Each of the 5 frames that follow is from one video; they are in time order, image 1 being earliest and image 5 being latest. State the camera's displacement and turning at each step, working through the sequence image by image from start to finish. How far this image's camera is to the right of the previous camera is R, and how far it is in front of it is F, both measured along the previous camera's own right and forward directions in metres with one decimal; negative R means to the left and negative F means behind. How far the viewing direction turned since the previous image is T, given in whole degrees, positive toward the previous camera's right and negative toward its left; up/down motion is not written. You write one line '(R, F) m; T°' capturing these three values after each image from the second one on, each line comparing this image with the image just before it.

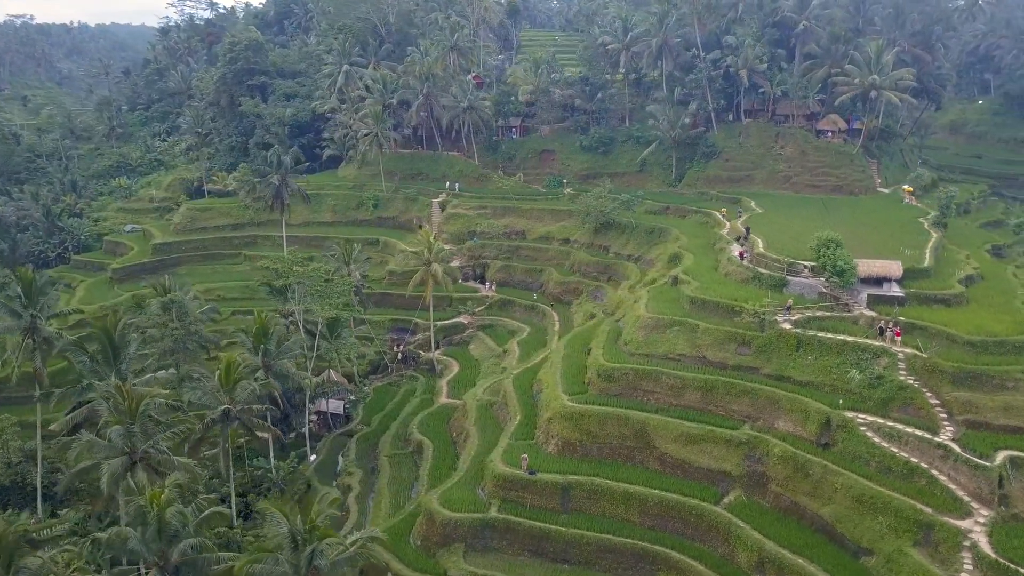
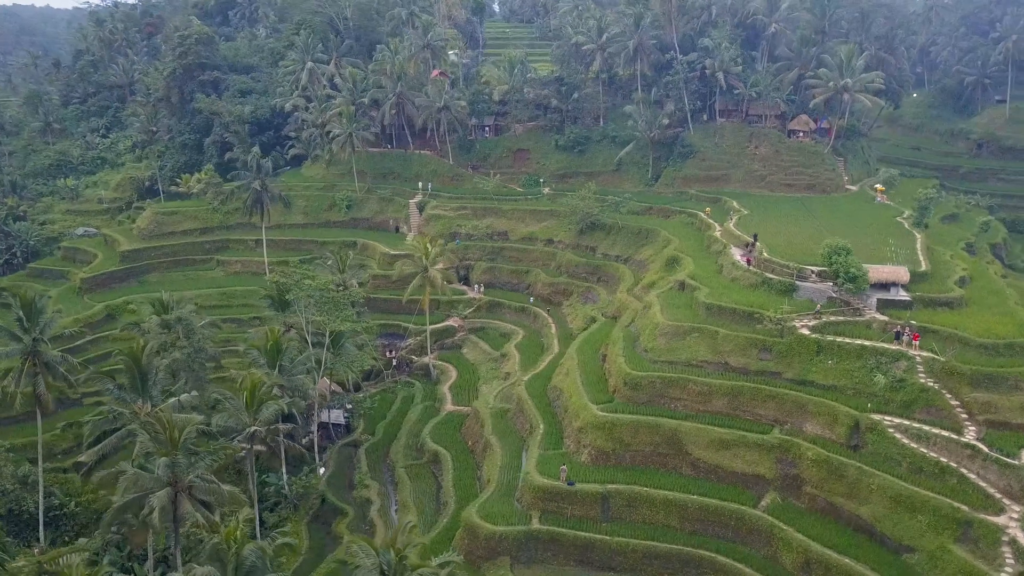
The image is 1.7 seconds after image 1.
(-3.5, -0.1) m; +5°
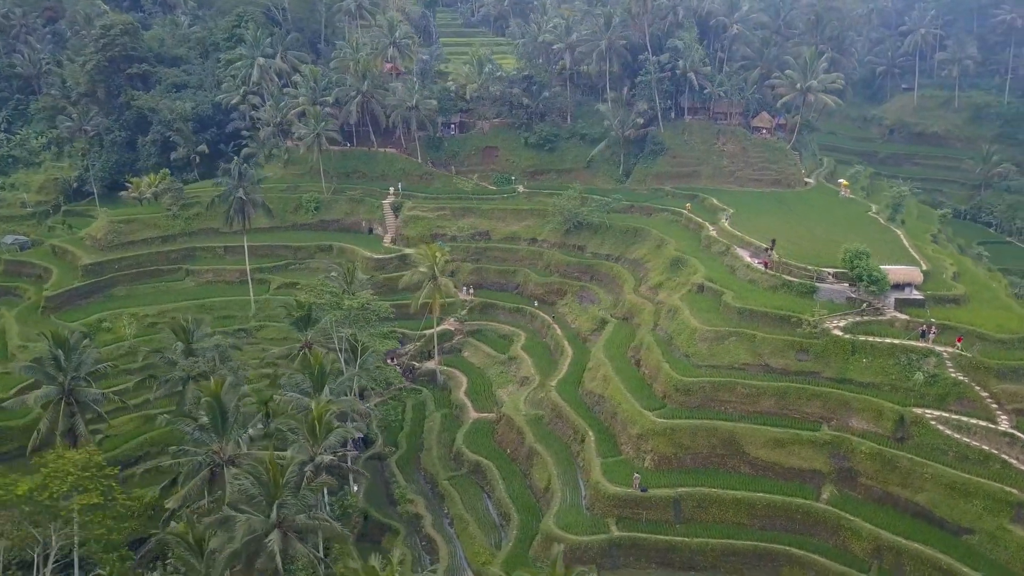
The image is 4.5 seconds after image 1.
(-6.1, -0.3) m; +7°
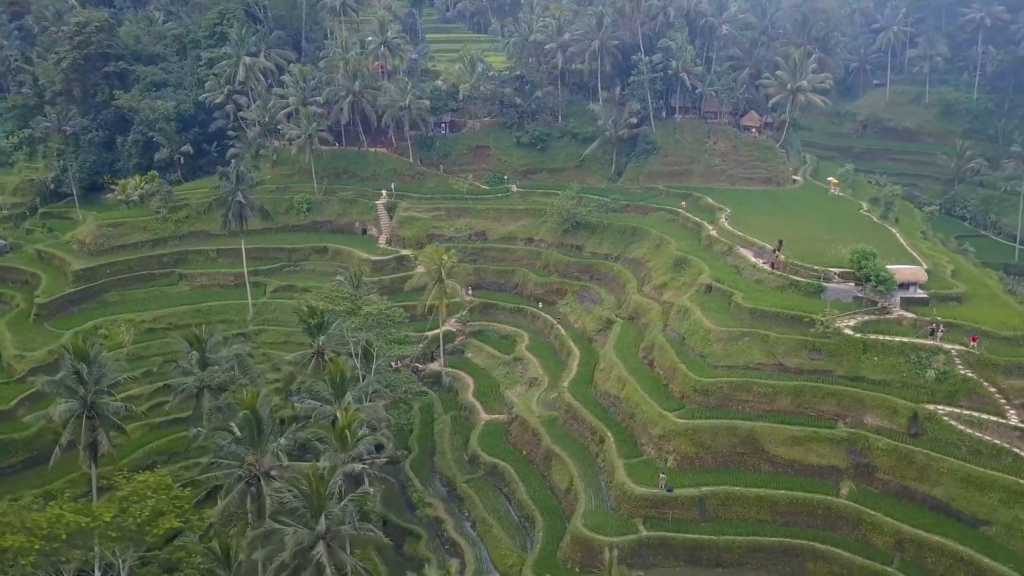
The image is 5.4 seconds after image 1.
(-2.2, -0.3) m; +2°
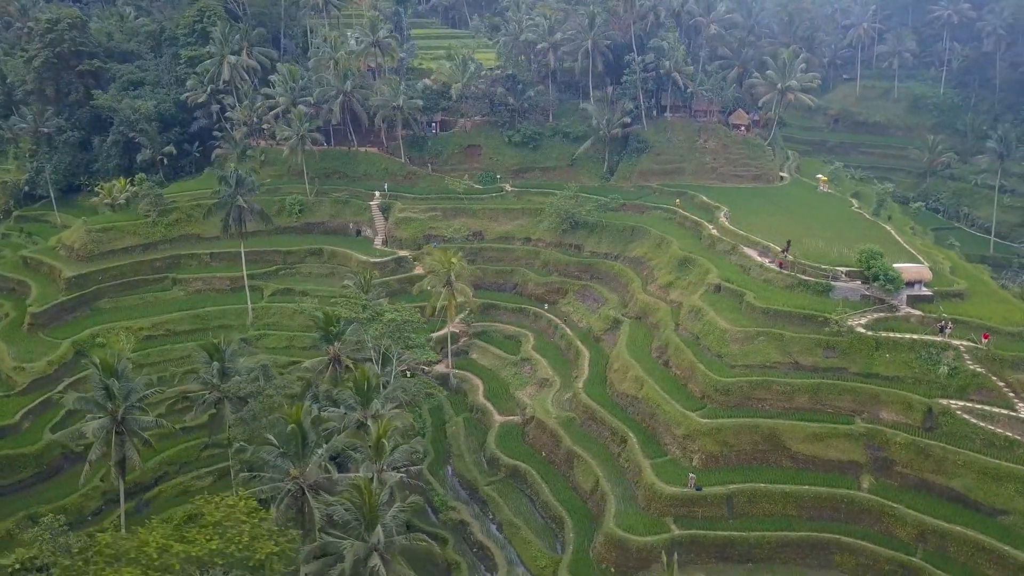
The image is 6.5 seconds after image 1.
(-2.6, -0.3) m; +3°
